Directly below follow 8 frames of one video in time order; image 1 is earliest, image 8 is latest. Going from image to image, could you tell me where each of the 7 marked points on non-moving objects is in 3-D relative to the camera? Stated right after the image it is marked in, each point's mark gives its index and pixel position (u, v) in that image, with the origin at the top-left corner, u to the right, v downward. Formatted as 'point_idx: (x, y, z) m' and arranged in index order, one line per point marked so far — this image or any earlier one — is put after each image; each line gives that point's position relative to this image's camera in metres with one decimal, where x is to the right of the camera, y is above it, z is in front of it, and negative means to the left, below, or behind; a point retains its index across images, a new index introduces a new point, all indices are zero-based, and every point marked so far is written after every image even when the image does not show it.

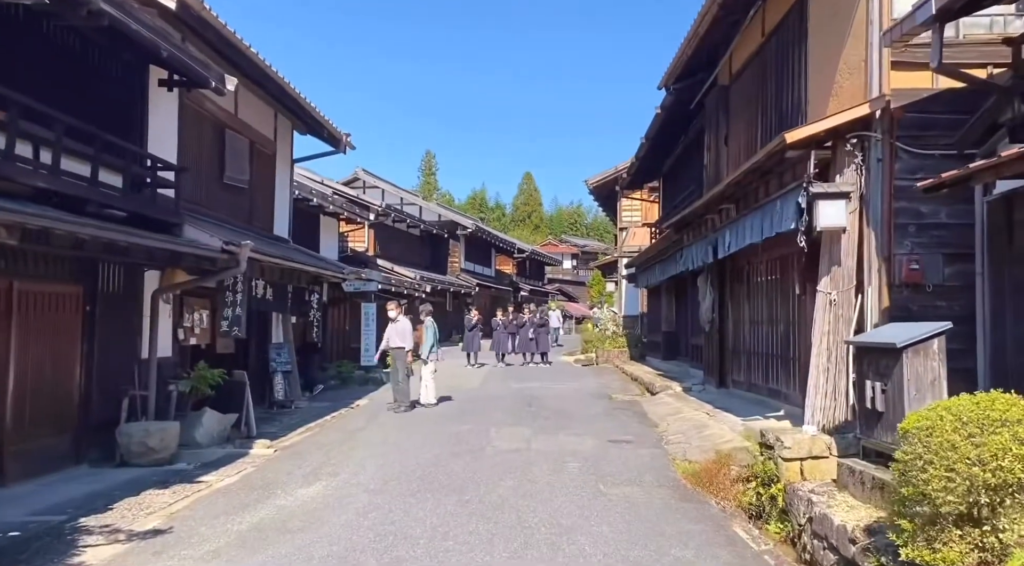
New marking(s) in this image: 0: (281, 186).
0: (-4.3, +1.8, +14.0) m
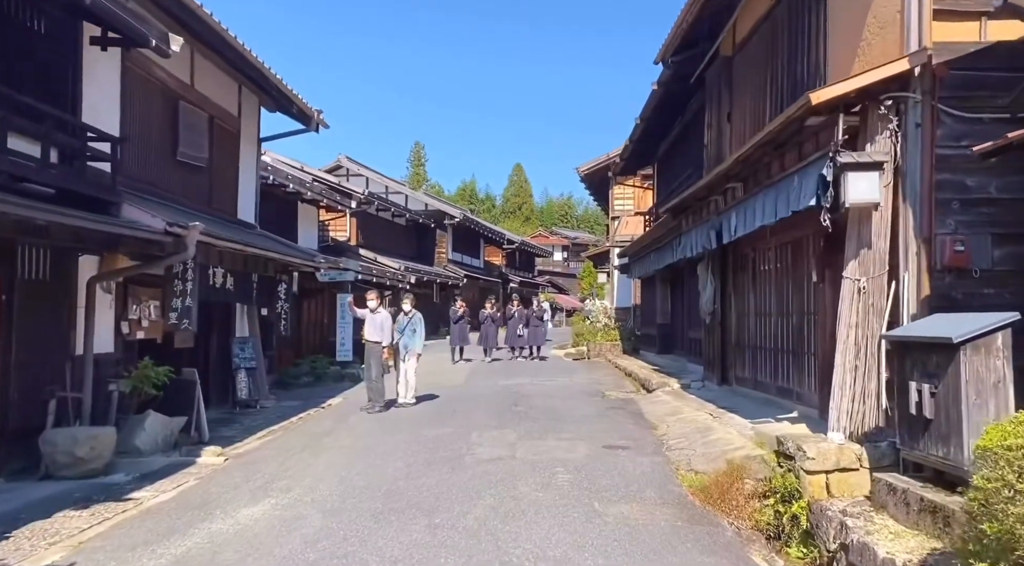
0: (-4.6, +2.0, +12.9) m
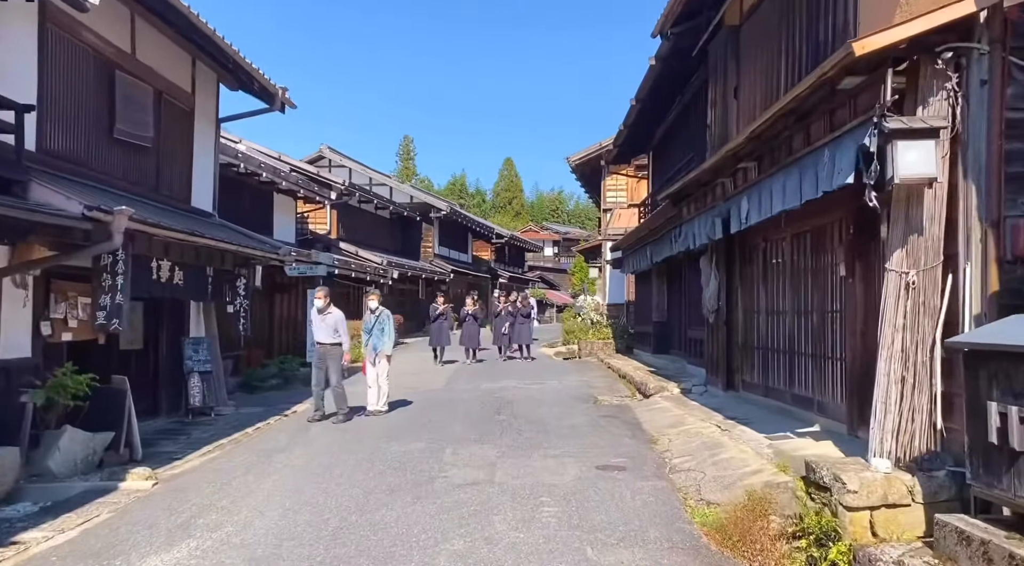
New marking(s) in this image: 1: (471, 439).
0: (-4.8, +2.1, +11.7) m
1: (-0.4, -1.8, +8.4) m
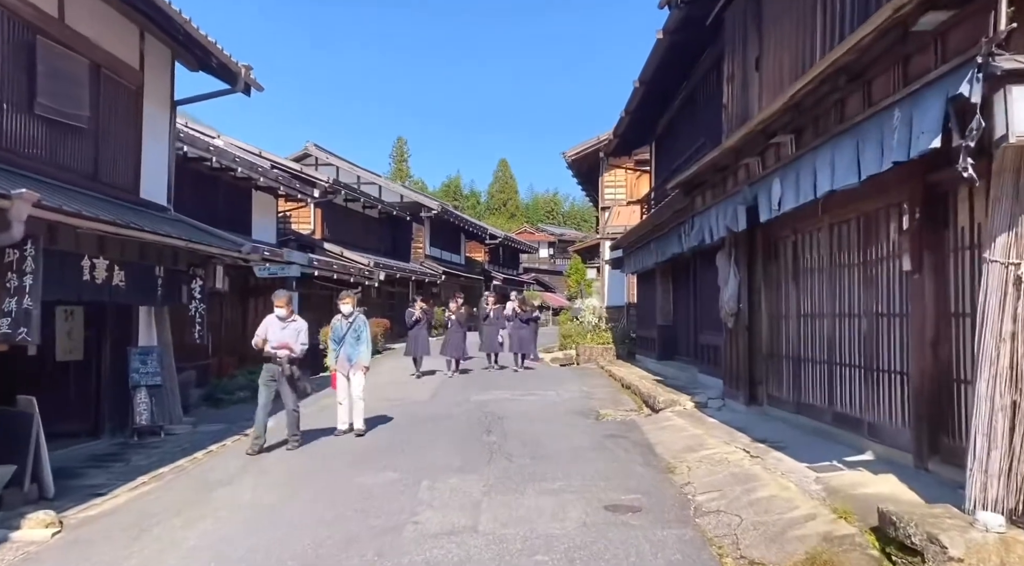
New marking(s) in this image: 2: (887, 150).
0: (-5.0, +2.1, +10.4) m
1: (-0.5, -1.7, +7.1) m
2: (+2.4, +0.8, +4.8) m
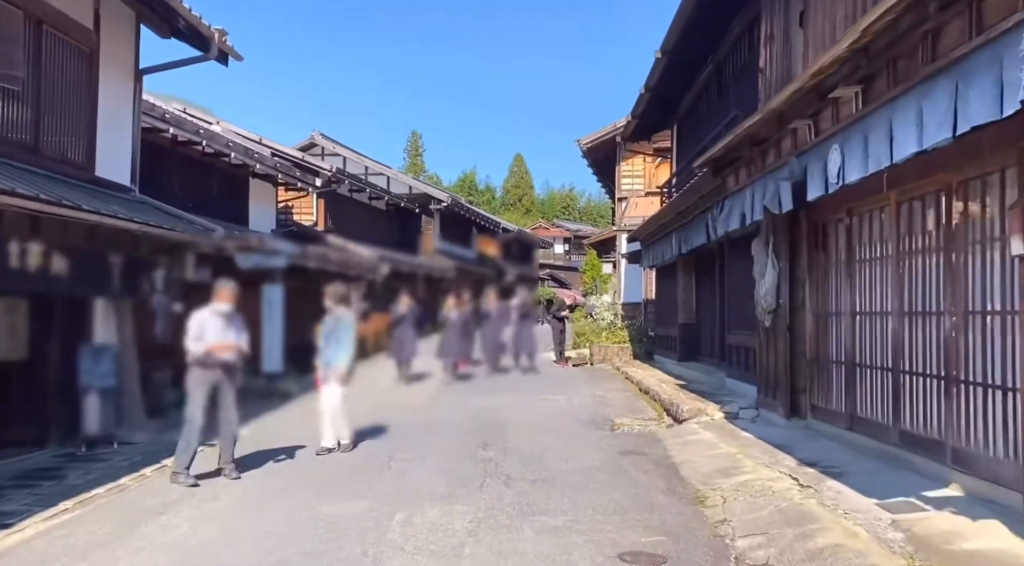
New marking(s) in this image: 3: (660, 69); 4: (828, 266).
0: (-4.9, +2.2, +9.2) m
1: (-0.6, -1.7, +5.9) m
2: (+2.3, +0.9, +3.5) m
3: (+2.5, +3.7, +12.8) m
4: (+3.0, +0.2, +7.3) m
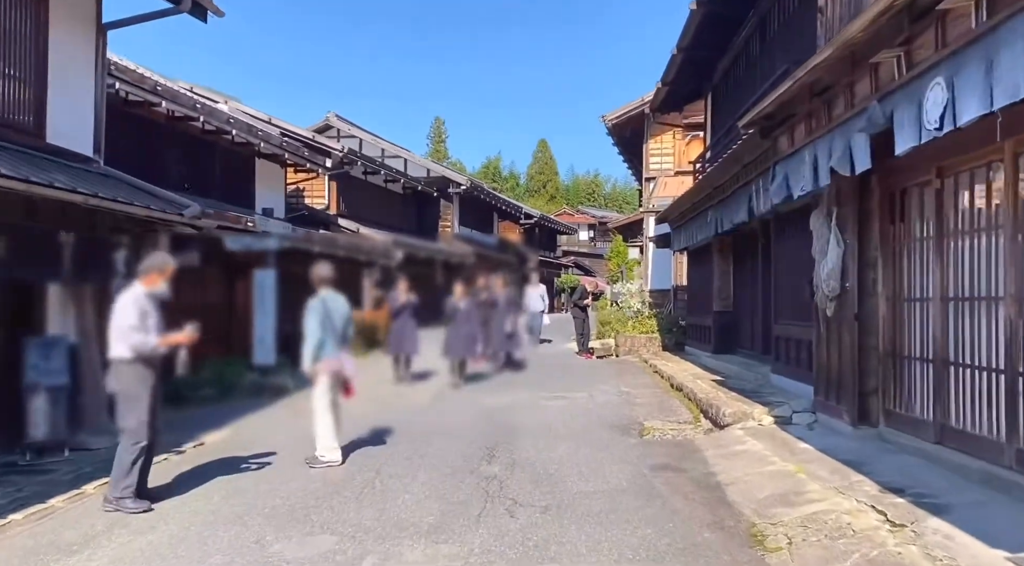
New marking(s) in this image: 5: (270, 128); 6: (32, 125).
0: (-4.8, +2.4, +8.1) m
1: (-0.5, -1.5, +4.7) m
2: (+2.2, +1.0, +2.2) m
3: (+2.8, +3.9, +11.4) m
4: (+3.1, +0.3, +5.9) m
5: (-6.4, +4.1, +19.8) m
6: (-4.8, +1.6, +7.5) m
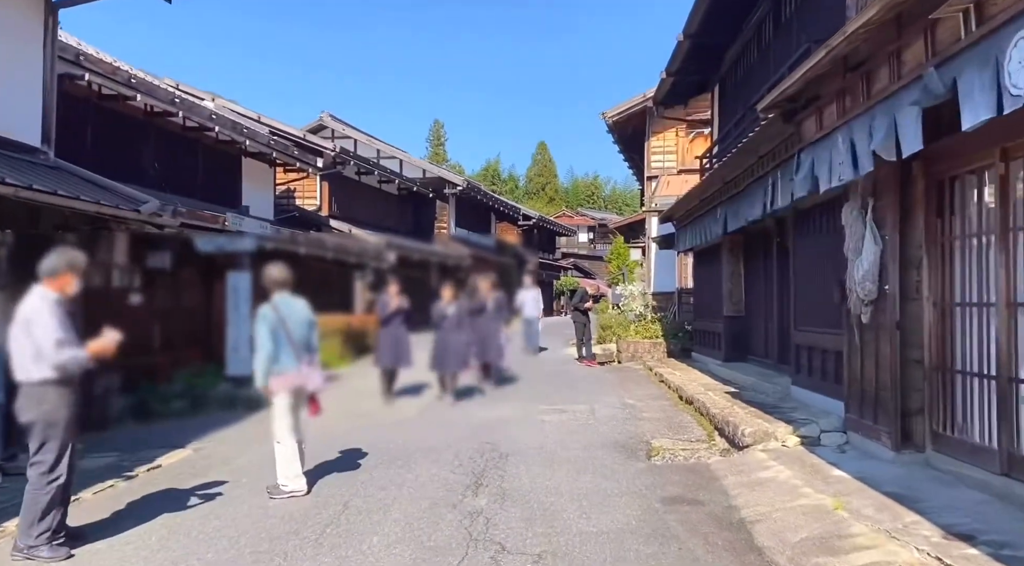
0: (-4.8, +2.3, +7.3) m
1: (-0.6, -1.5, +3.9) m
2: (+2.2, +1.0, +1.4) m
3: (+2.7, +3.9, +10.6) m
4: (+3.0, +0.3, +5.1) m
5: (-6.5, +4.0, +19.0) m
6: (-4.9, +1.5, +6.7) m
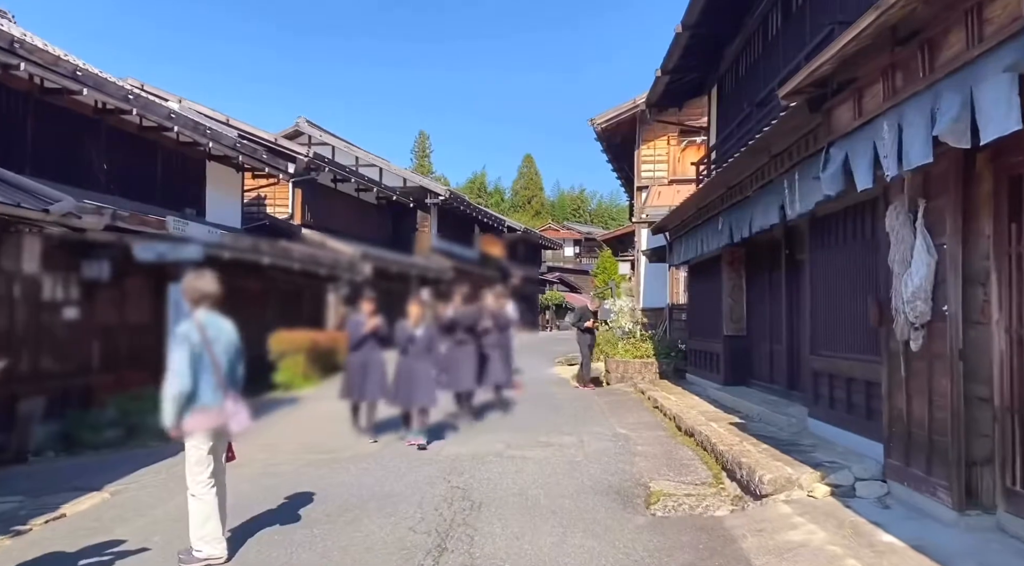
0: (-5.0, +2.2, +6.2) m
1: (-0.8, -1.6, +2.7) m
2: (+2.1, +1.0, +0.3) m
3: (+2.5, +3.7, +9.7) m
4: (+2.9, +0.2, +4.1) m
5: (-6.9, +3.7, +17.8) m
6: (-5.0, +1.4, +5.5) m
